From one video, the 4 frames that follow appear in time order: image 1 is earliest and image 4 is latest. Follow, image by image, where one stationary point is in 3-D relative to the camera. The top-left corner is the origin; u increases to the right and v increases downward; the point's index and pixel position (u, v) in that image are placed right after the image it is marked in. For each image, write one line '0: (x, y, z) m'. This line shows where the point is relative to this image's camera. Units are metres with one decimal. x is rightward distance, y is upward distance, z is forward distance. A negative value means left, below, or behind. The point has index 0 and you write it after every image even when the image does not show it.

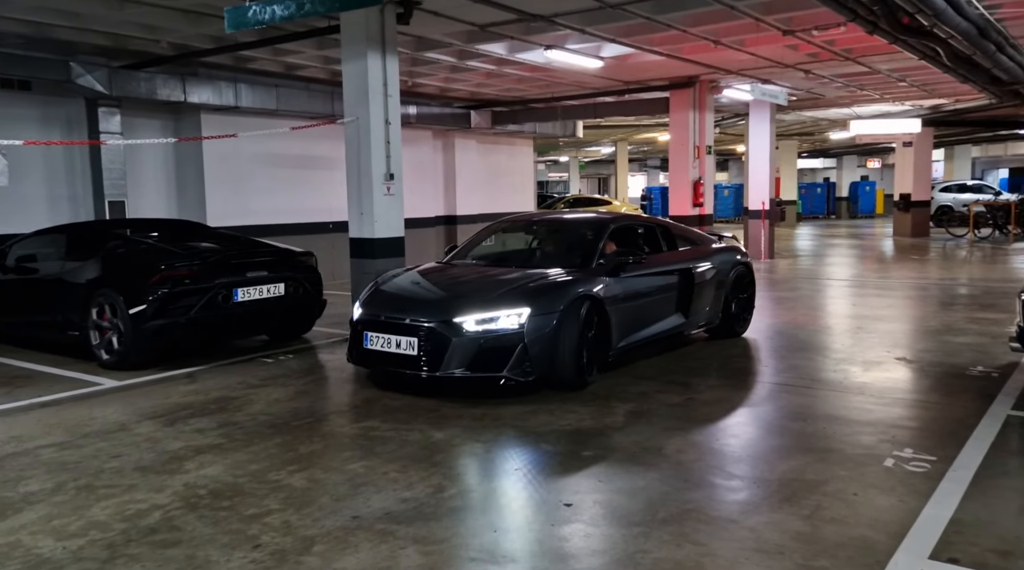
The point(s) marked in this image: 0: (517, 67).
0: (+0.1, +3.2, +13.3) m
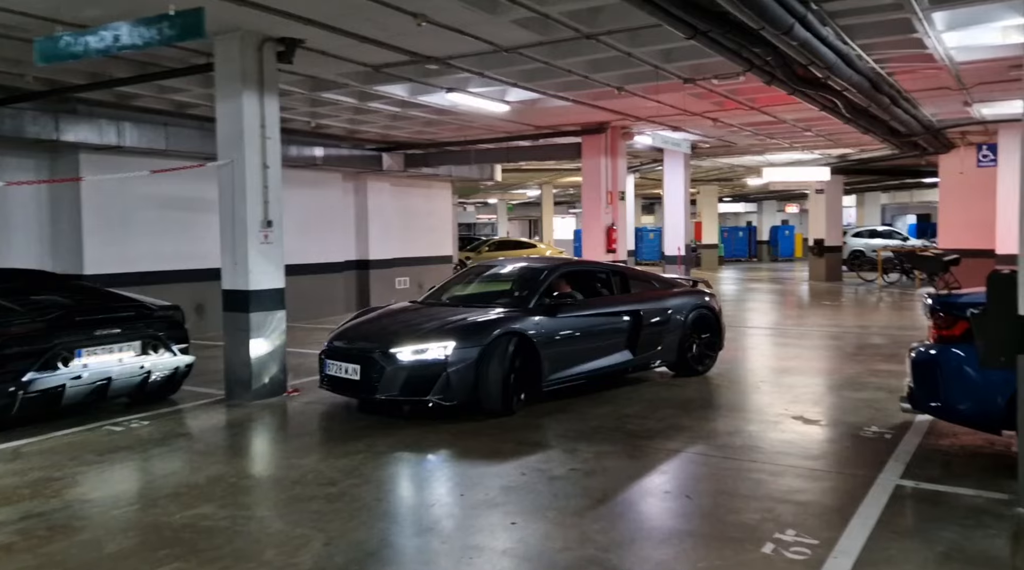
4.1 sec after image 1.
0: (-1.3, +2.5, +12.9) m
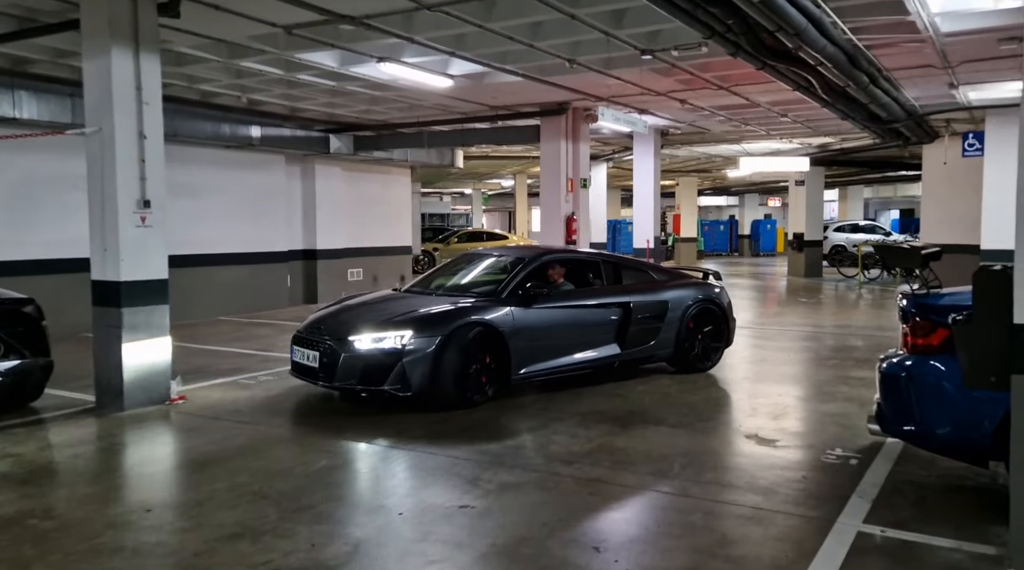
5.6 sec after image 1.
0: (-2.0, +2.7, +11.8) m
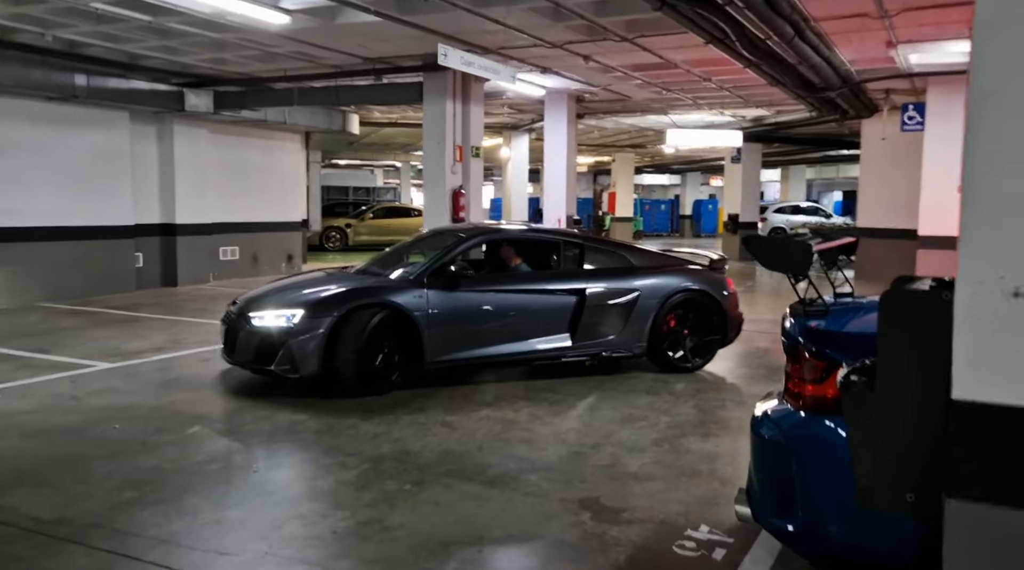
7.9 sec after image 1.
0: (-3.5, +2.8, +9.7) m
